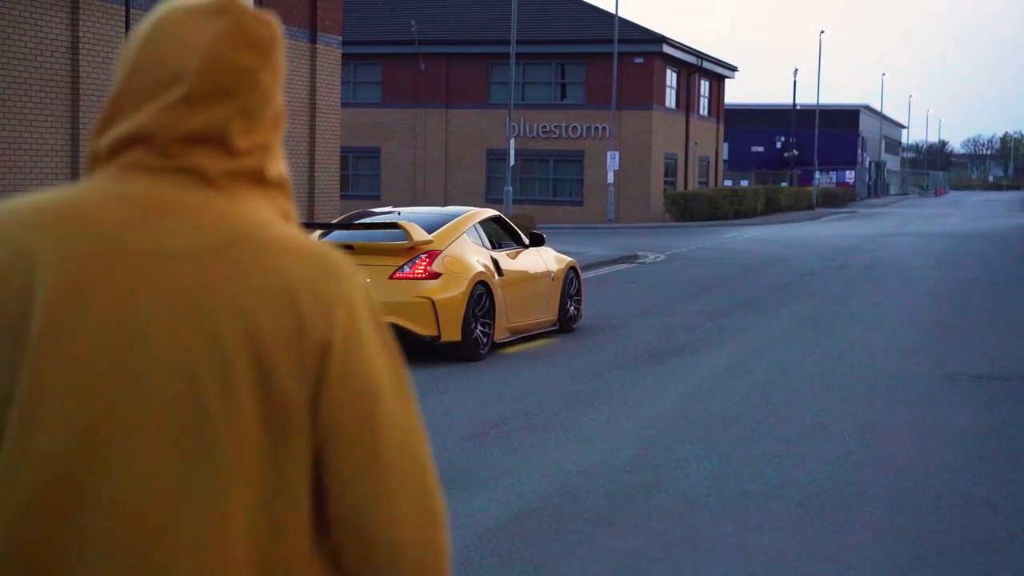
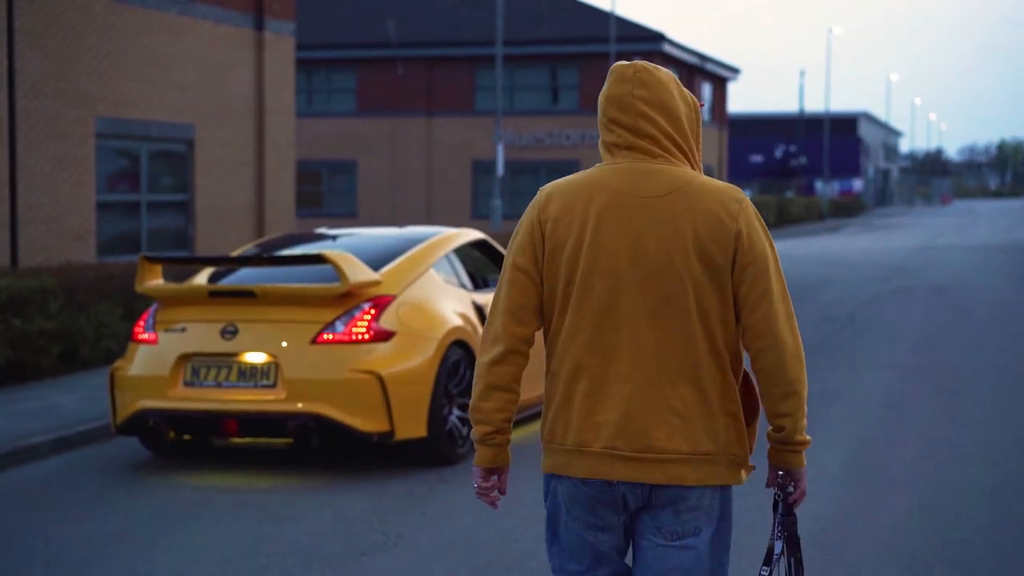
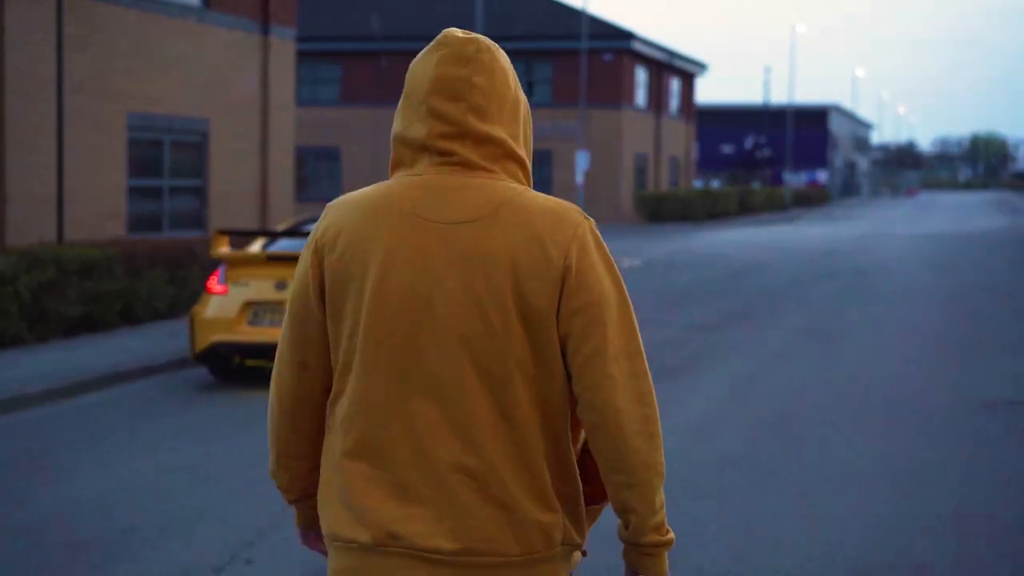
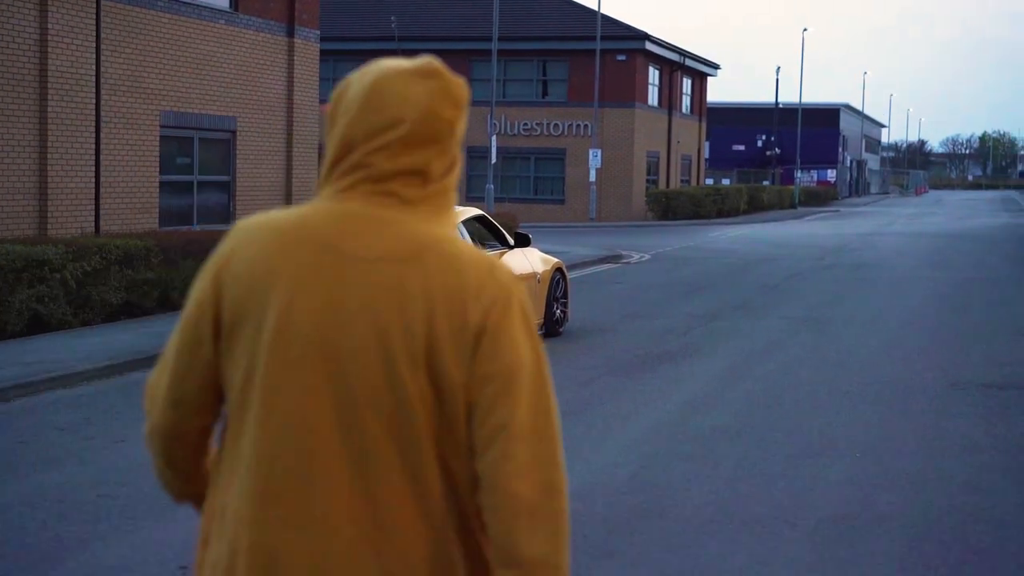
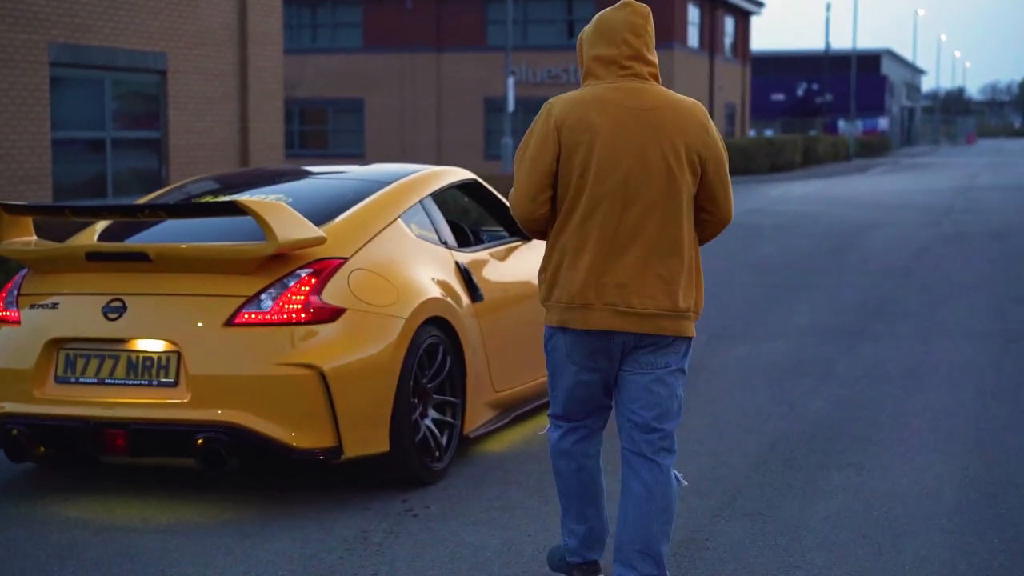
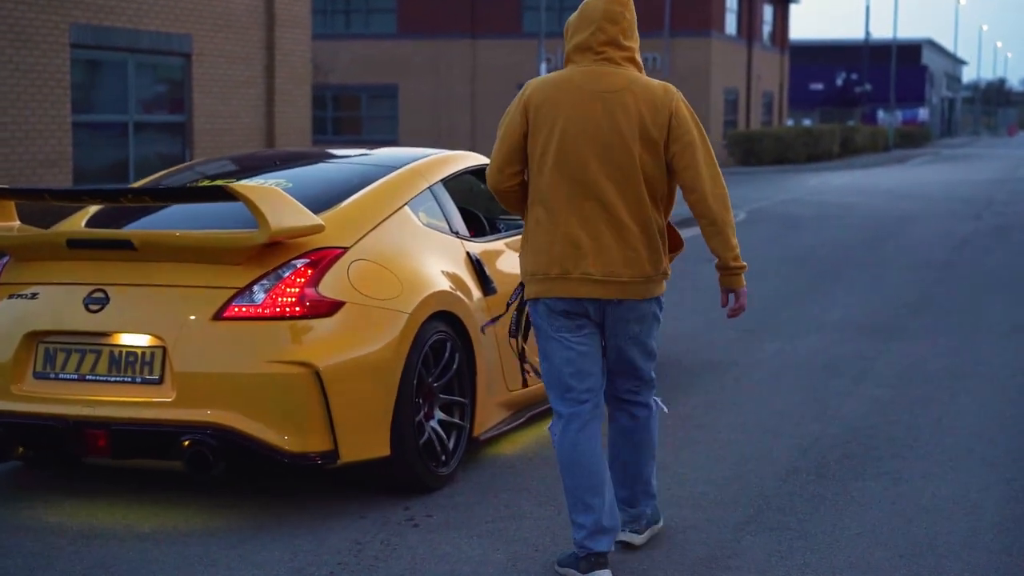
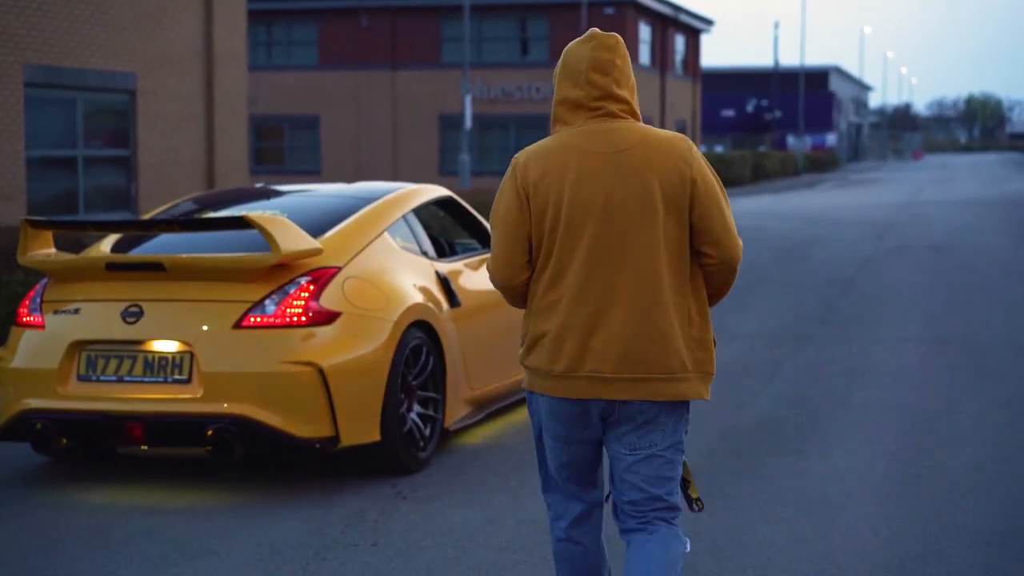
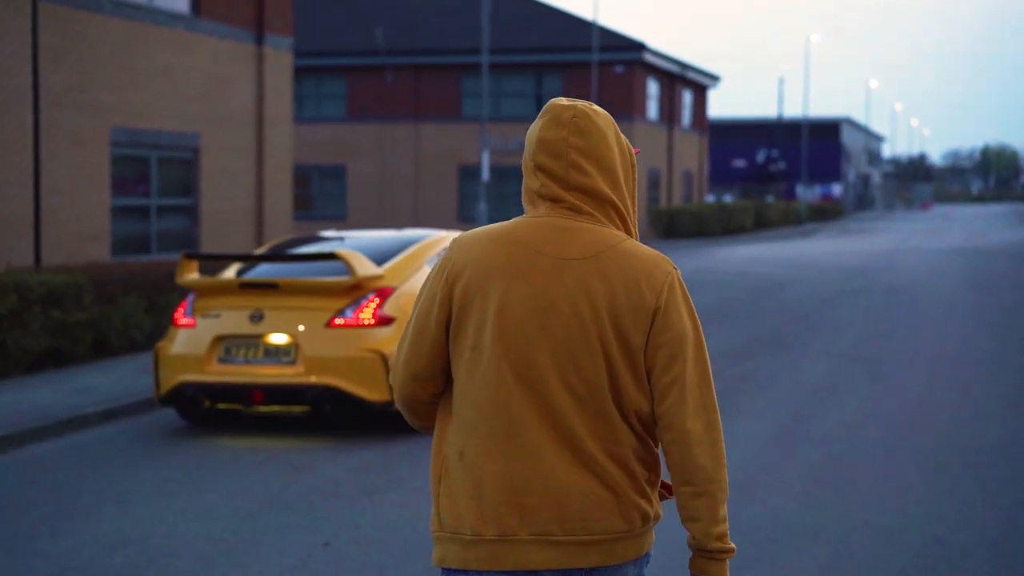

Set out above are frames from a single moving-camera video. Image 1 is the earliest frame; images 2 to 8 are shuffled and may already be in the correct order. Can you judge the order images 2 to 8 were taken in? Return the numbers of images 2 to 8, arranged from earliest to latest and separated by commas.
4, 3, 8, 2, 7, 5, 6
